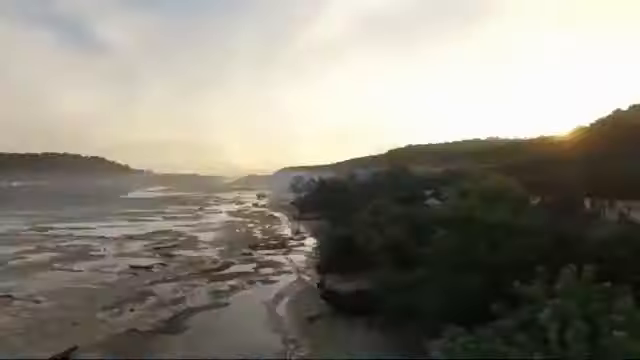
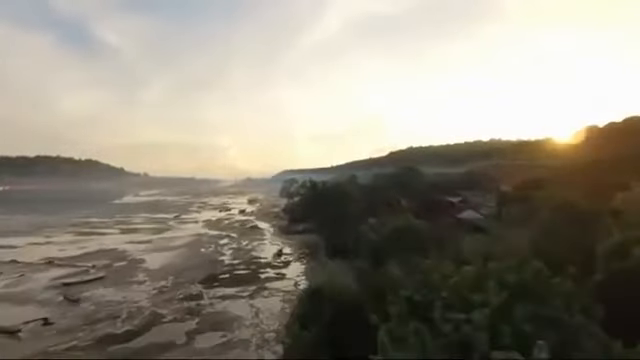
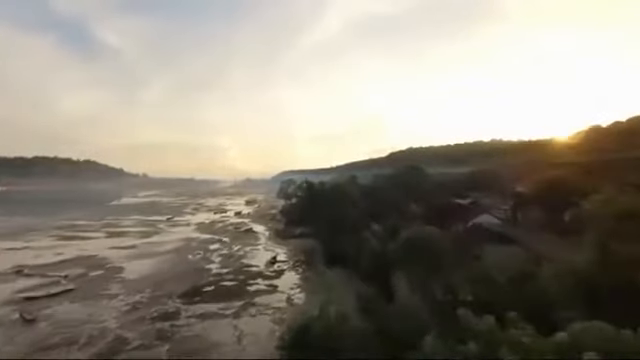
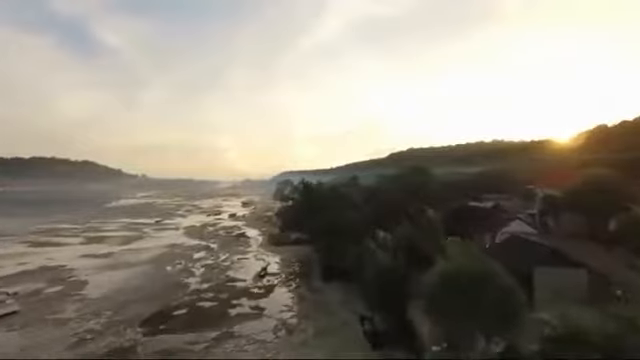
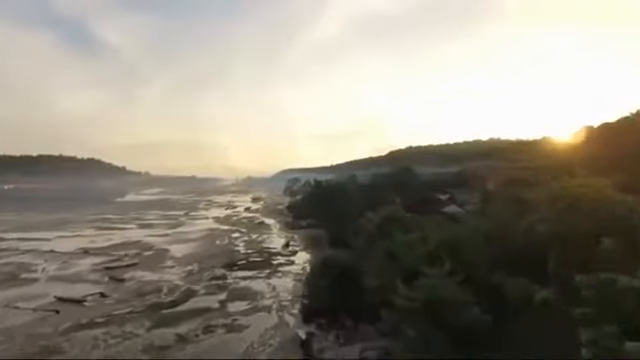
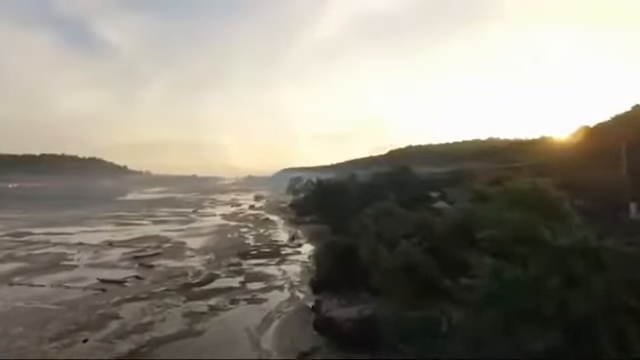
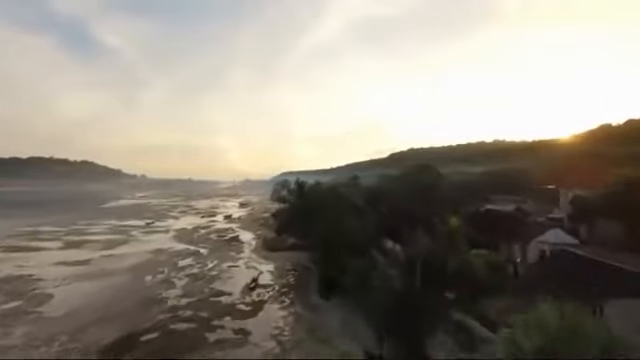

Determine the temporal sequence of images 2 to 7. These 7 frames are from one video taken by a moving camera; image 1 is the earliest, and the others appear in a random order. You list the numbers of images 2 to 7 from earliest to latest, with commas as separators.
6, 5, 2, 3, 4, 7
